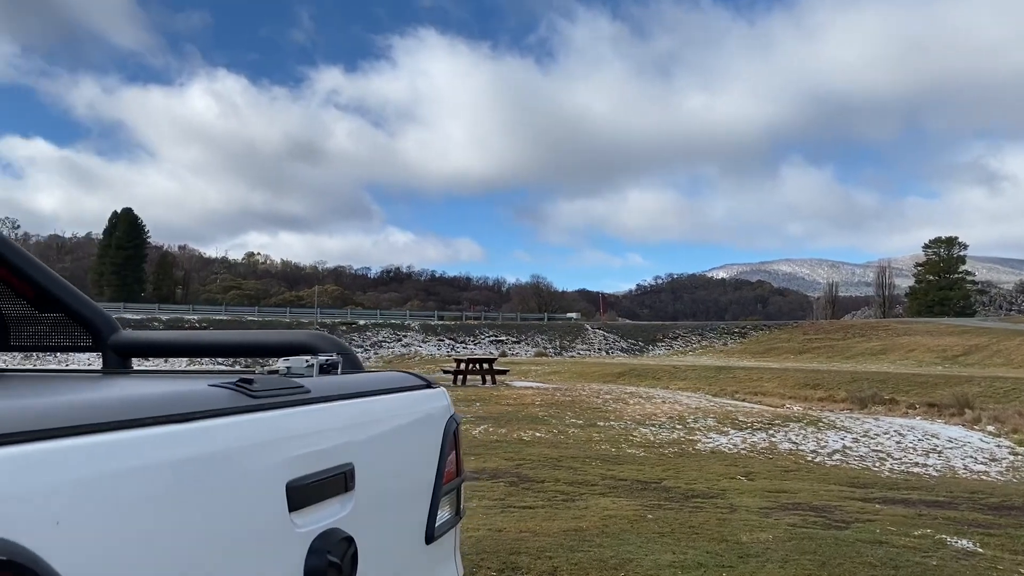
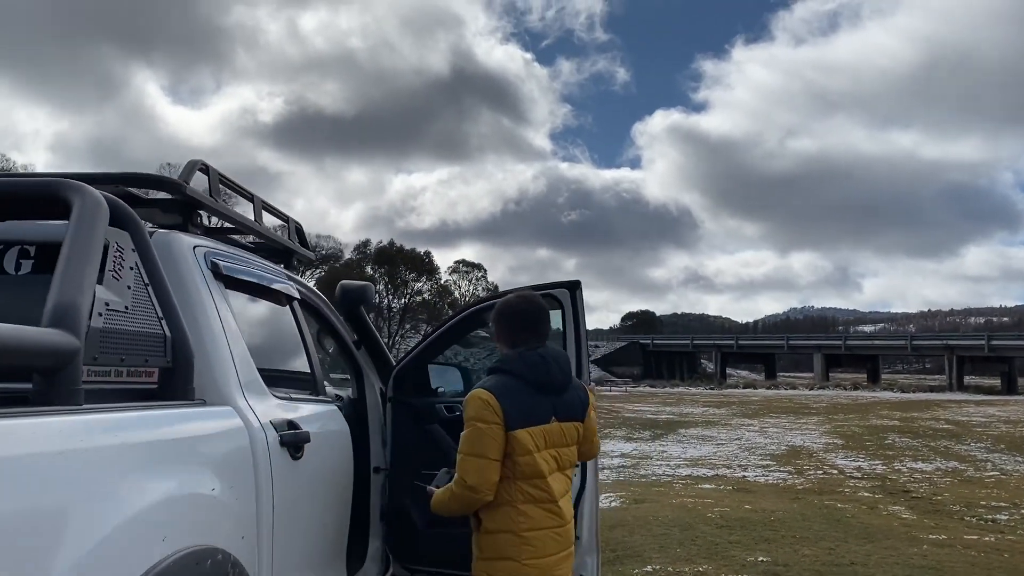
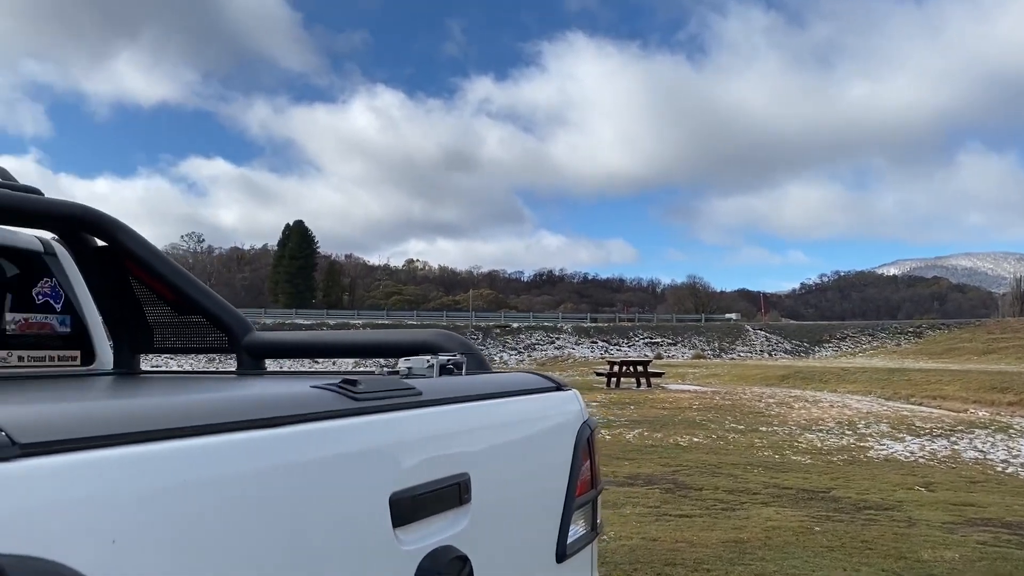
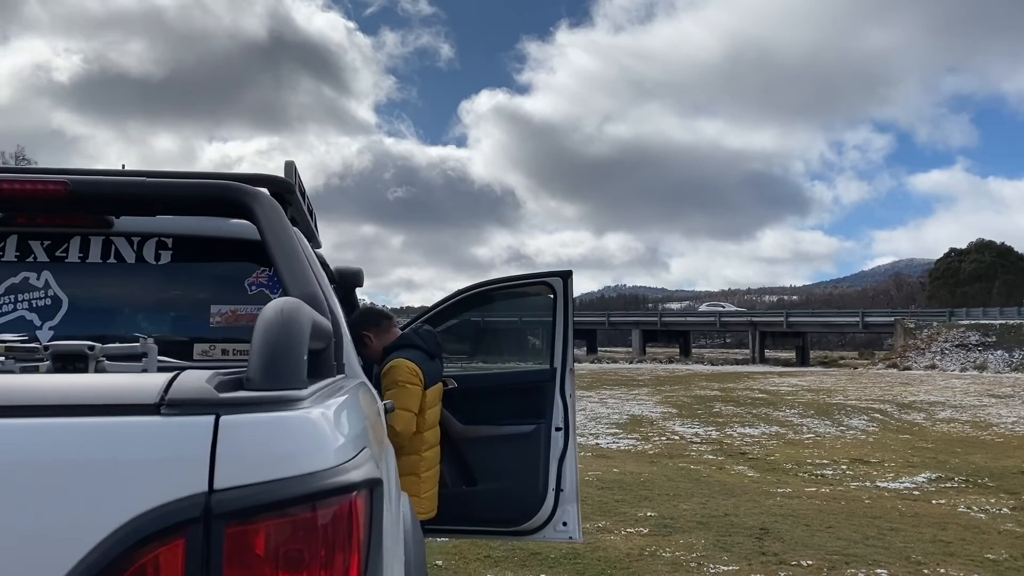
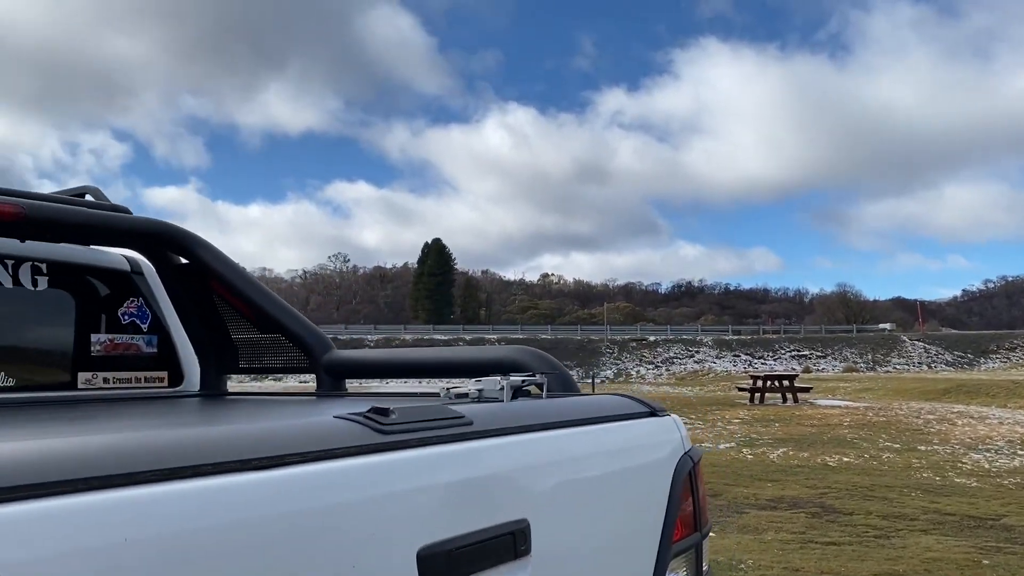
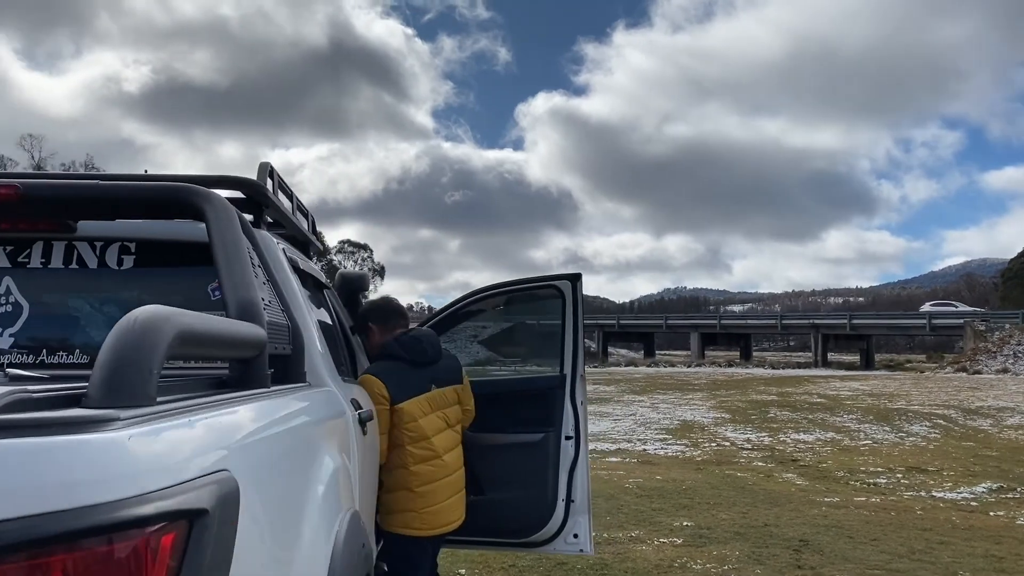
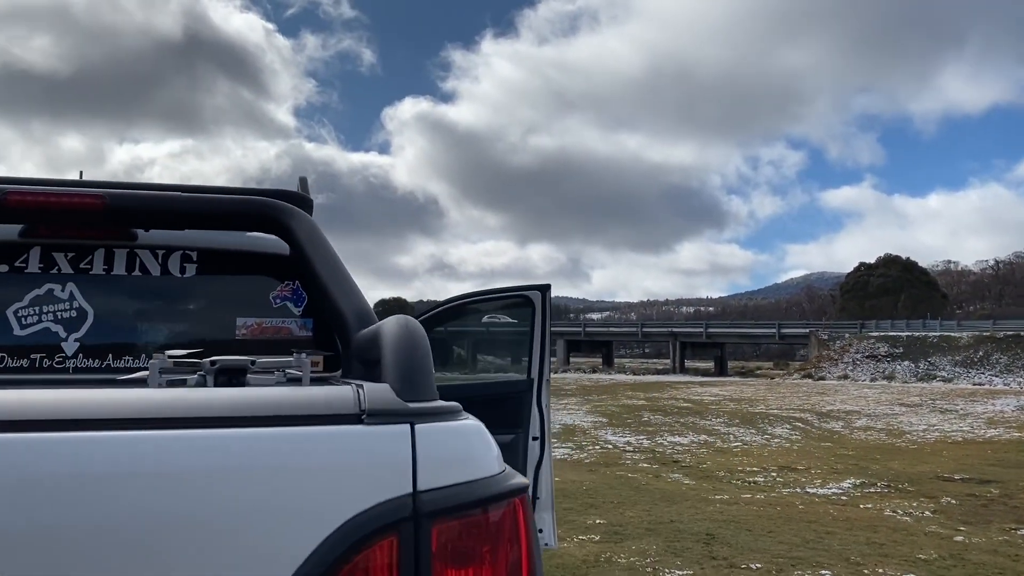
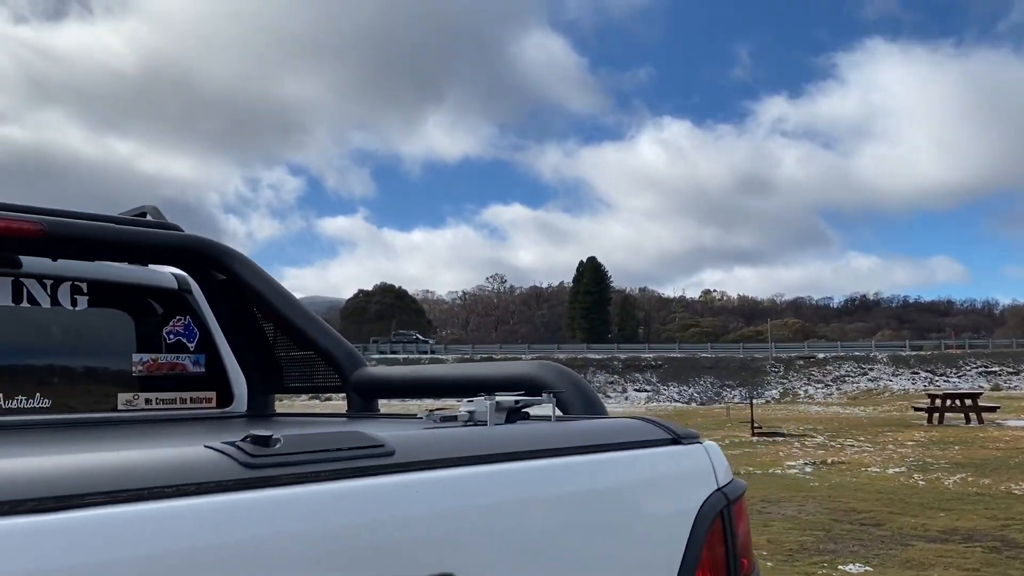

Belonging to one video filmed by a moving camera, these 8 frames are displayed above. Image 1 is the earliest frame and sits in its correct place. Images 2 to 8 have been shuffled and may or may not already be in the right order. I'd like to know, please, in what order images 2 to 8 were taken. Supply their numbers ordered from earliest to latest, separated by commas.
3, 5, 8, 7, 4, 6, 2
